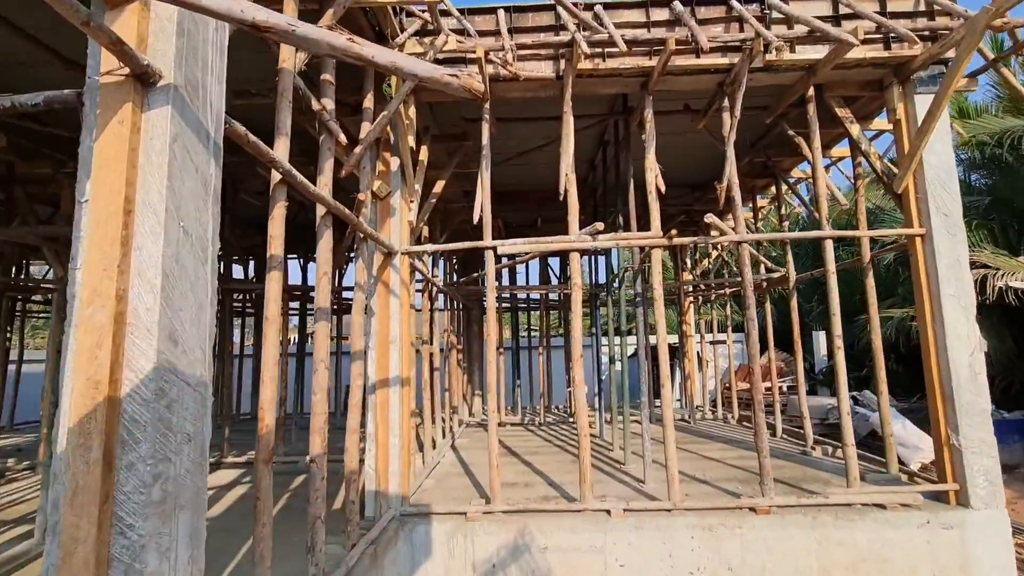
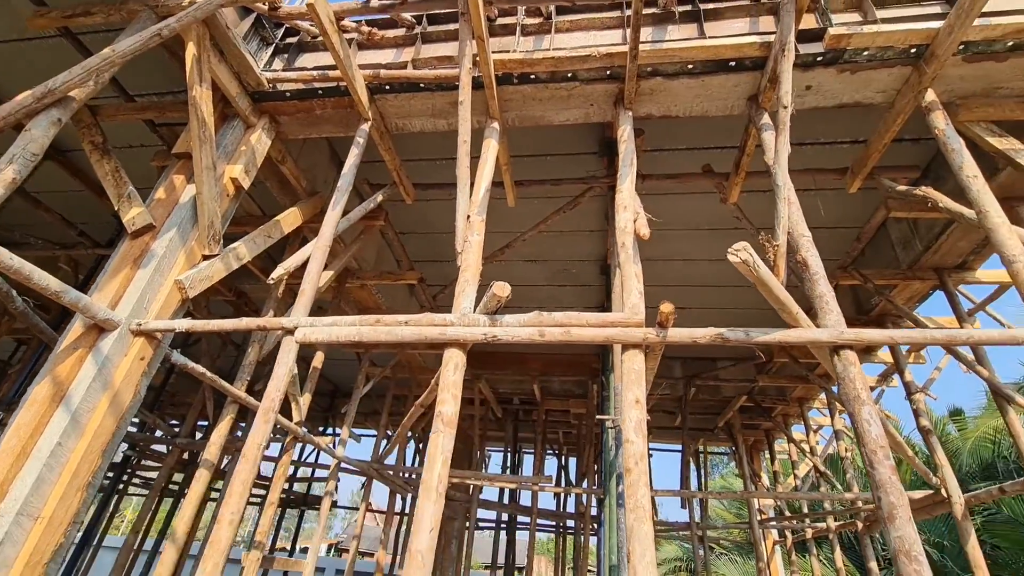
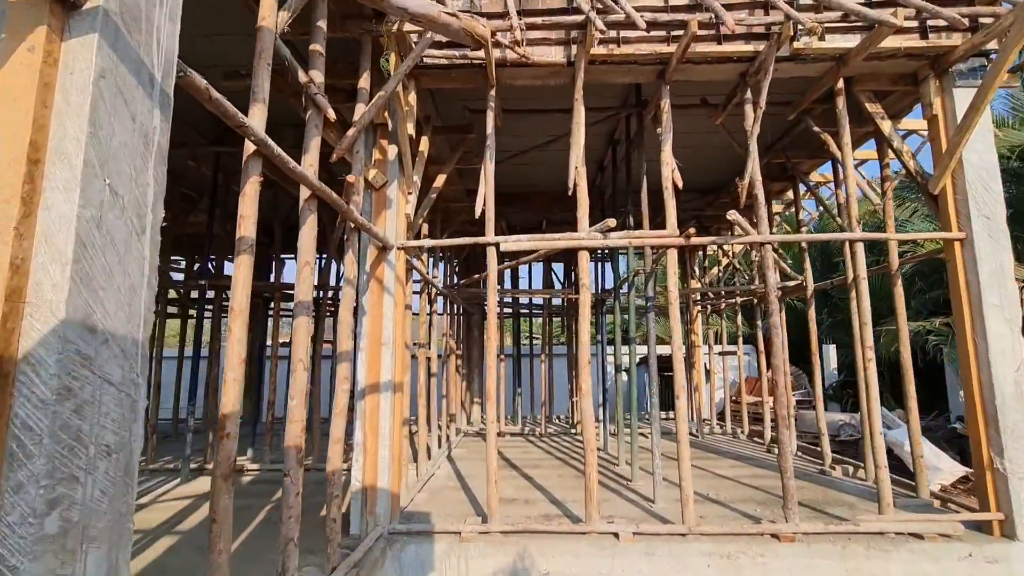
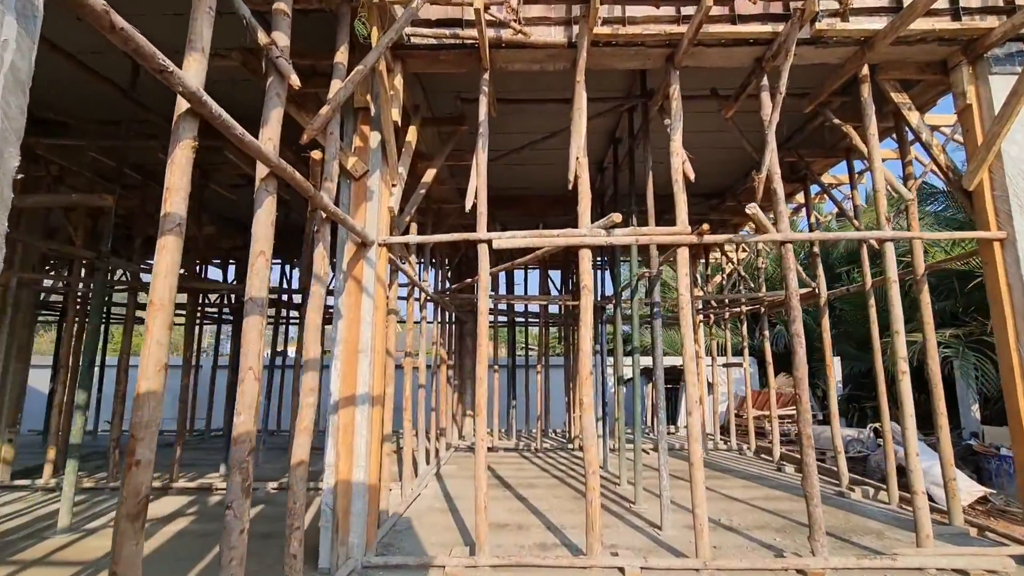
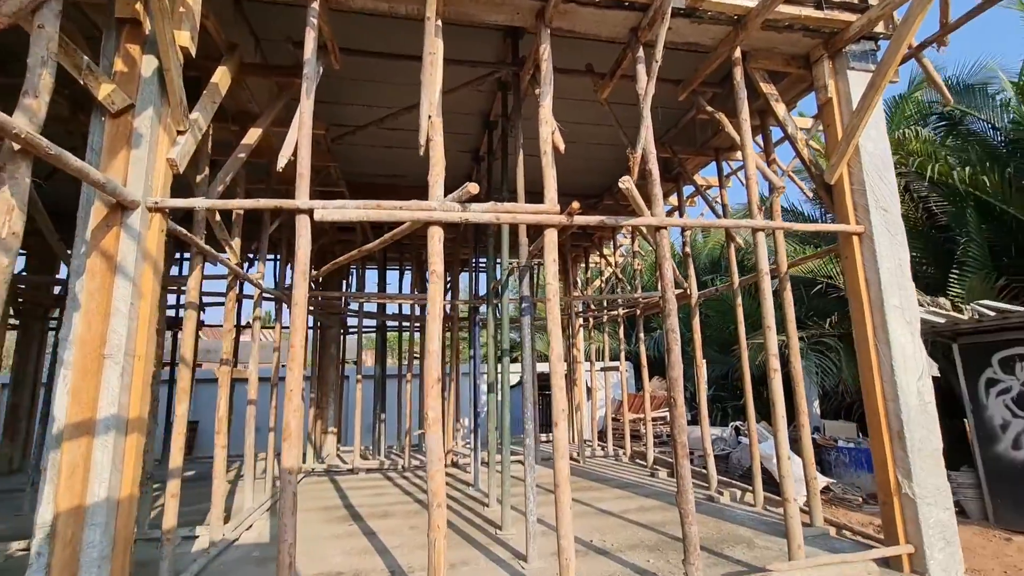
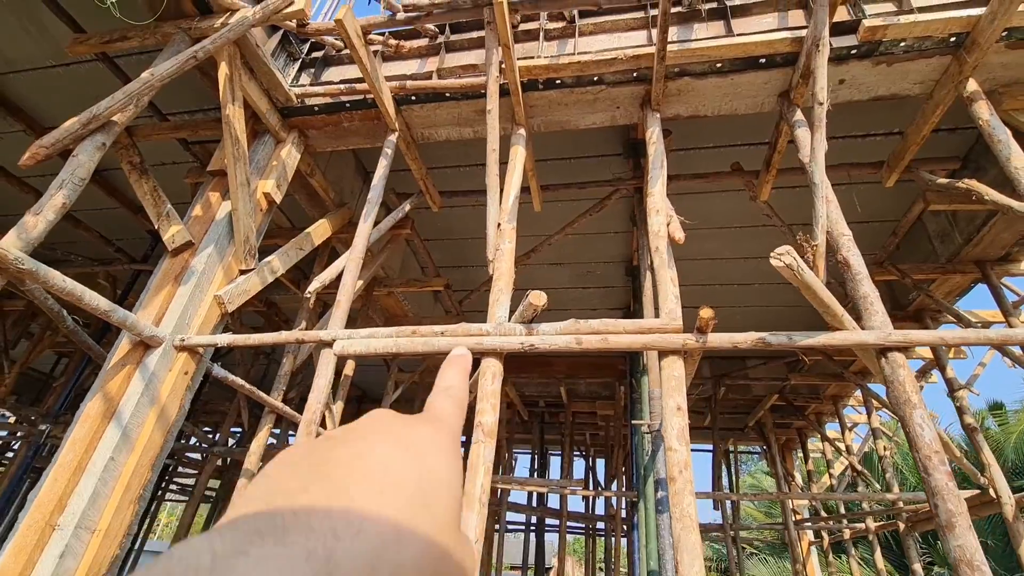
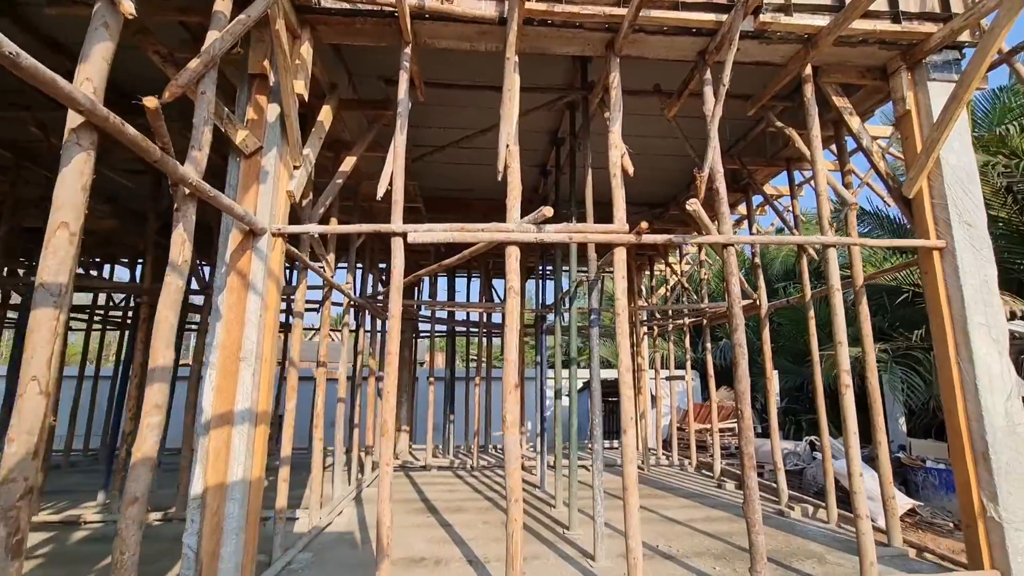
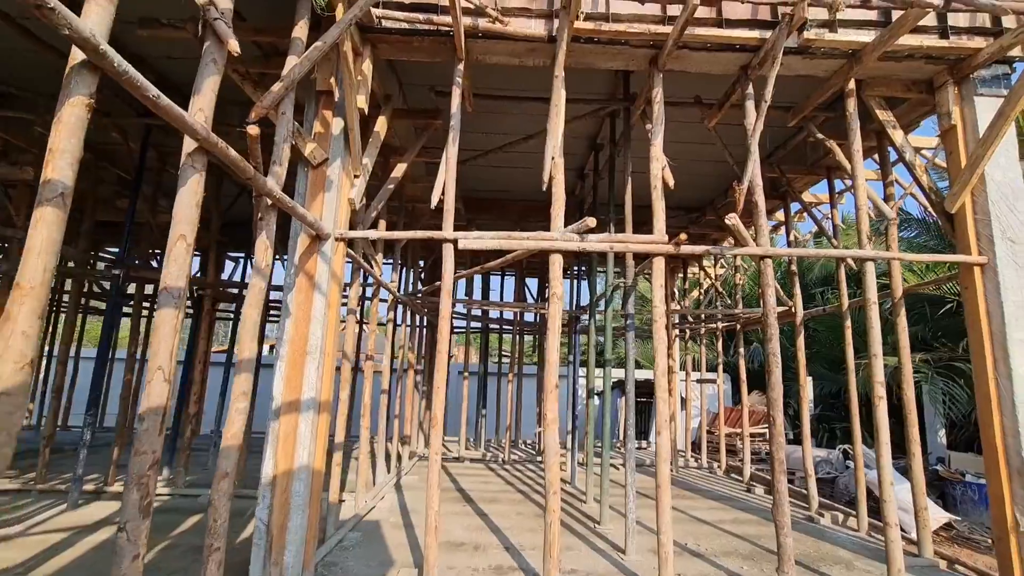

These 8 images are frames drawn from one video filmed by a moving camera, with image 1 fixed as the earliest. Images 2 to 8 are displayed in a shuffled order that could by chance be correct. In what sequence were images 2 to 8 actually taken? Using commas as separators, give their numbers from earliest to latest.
3, 4, 8, 7, 5, 6, 2
